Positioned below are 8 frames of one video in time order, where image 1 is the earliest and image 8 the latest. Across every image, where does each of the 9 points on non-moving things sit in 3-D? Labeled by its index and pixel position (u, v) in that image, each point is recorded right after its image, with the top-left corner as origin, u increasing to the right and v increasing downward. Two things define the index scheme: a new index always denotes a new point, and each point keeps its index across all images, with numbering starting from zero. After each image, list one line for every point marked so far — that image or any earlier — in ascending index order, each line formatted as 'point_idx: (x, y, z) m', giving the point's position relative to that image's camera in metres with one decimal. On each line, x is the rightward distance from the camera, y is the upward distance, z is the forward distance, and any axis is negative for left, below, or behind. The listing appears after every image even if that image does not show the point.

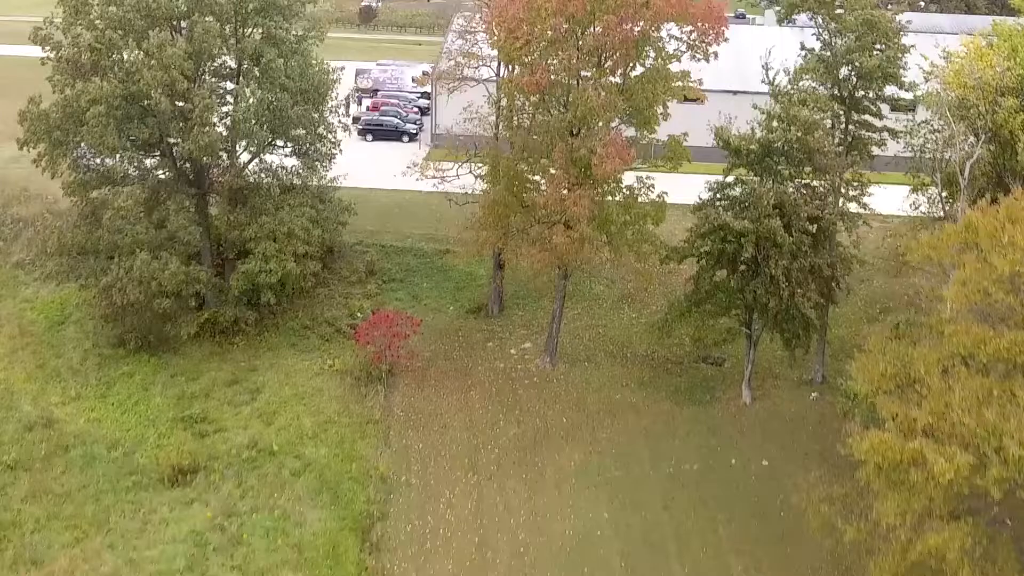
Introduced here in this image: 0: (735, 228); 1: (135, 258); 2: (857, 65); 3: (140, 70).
0: (+2.9, +0.7, +17.4) m
1: (-5.6, +0.5, +19.8) m
2: (+4.8, +3.1, +18.3) m
3: (-5.3, +3.1, +19.0) m
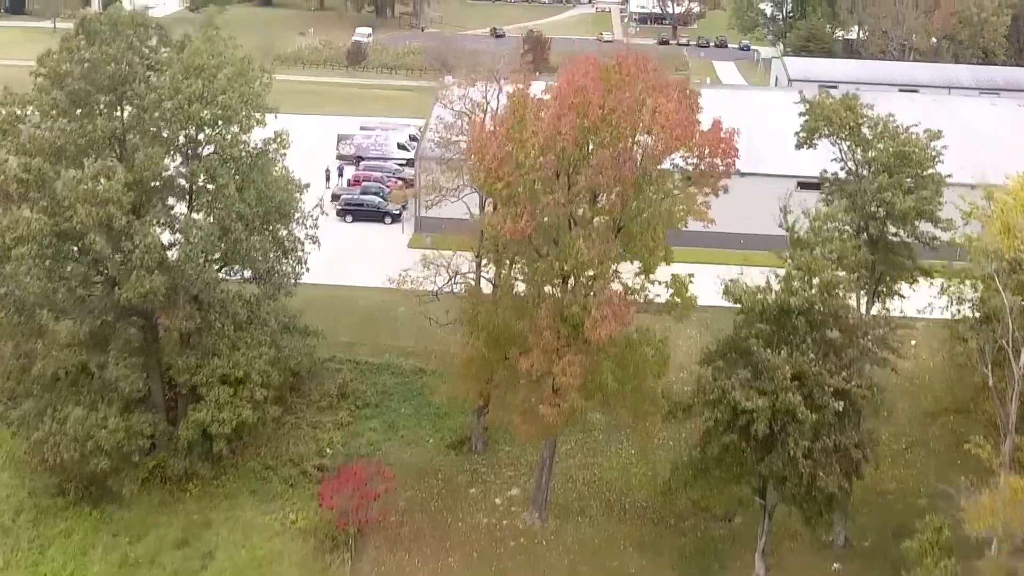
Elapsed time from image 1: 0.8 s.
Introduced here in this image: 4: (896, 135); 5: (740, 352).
0: (+2.7, -1.3, +15.1) m
1: (-5.8, -1.6, +17.5) m
2: (+4.6, +1.0, +16.1) m
3: (-5.5, +1.1, +16.7) m
4: (+4.8, +1.9, +16.6) m
5: (+2.7, -0.8, +16.0) m
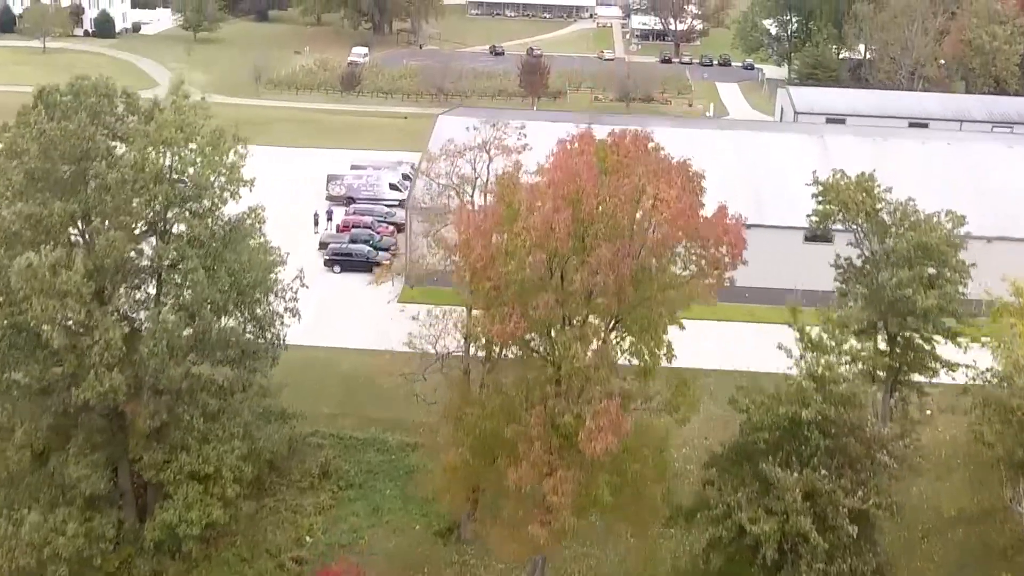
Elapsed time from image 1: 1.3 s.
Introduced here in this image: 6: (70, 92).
0: (+2.5, -2.5, +13.9) m
1: (-6.0, -2.8, +16.3) m
2: (+4.4, -0.2, +14.8) m
3: (-5.7, -0.1, +15.5) m
4: (+4.7, +0.8, +15.3) m
5: (+2.6, -1.9, +14.7) m
6: (-5.7, +2.5, +17.1) m
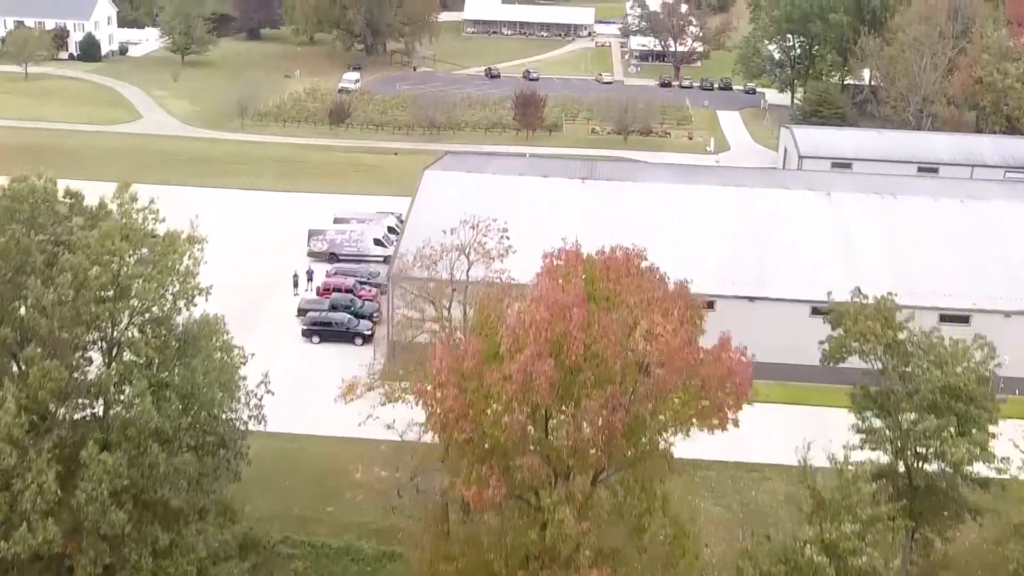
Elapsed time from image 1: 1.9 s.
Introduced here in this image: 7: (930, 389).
0: (+2.3, -4.0, +12.3) m
1: (-6.2, -4.2, +14.7) m
2: (+4.2, -1.6, +13.2) m
3: (-5.9, -1.6, +13.9) m
4: (+4.5, -0.7, +13.7) m
5: (+2.4, -3.4, +13.1) m
6: (-5.9, +1.1, +15.6) m
7: (+4.2, -1.0, +13.4) m
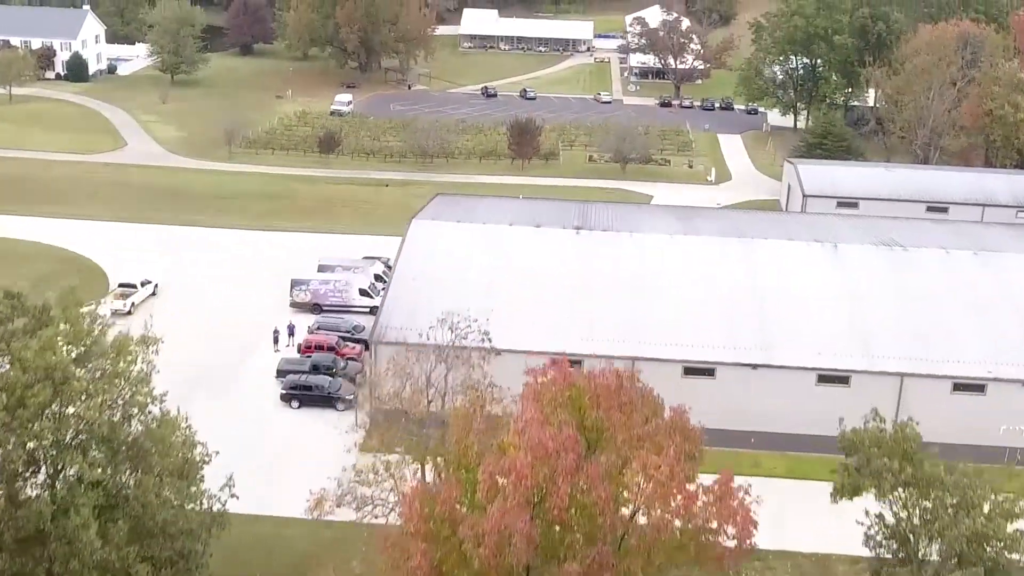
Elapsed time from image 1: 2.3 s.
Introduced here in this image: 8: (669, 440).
0: (+2.1, -5.2, +10.9) m
1: (-6.4, -5.5, +13.4) m
2: (+4.0, -2.9, +11.9) m
3: (-6.1, -2.8, +12.6) m
4: (+4.3, -1.9, +12.4) m
5: (+2.2, -4.6, +11.8) m
6: (-6.1, -0.2, +14.2) m
7: (+4.0, -2.2, +12.1) m
8: (+1.4, -1.4, +12.2) m
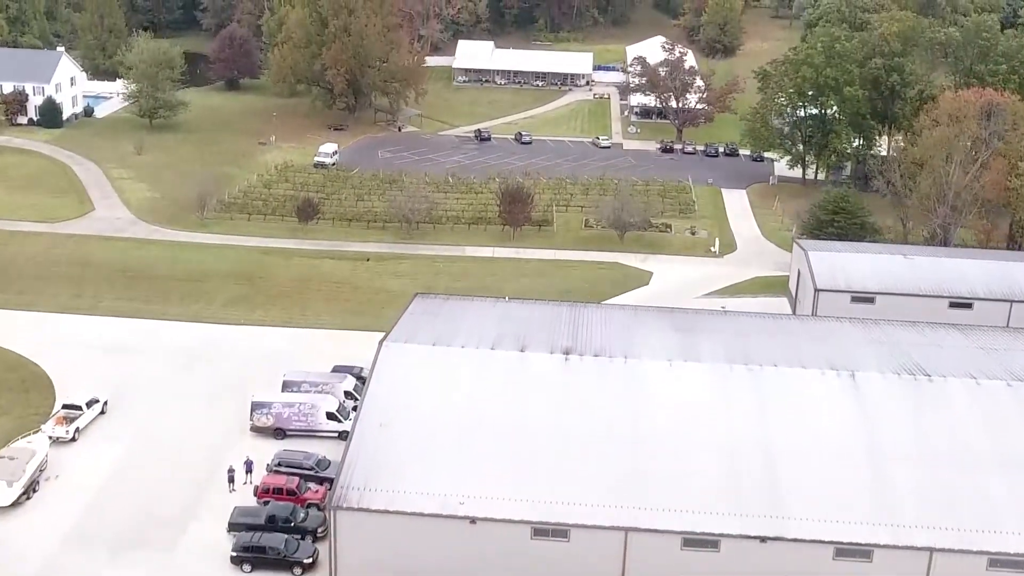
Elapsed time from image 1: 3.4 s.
0: (+1.7, -7.8, +8.1) m
1: (-6.8, -8.1, +10.6) m
2: (+3.6, -5.5, +9.0) m
3: (-6.5, -5.4, +9.7) m
4: (+3.8, -4.6, +9.5) m
5: (+1.8, -7.2, +8.9) m
6: (-6.6, -2.8, +11.4) m
7: (+3.6, -4.9, +9.2) m
8: (+1.0, -4.0, +9.4) m
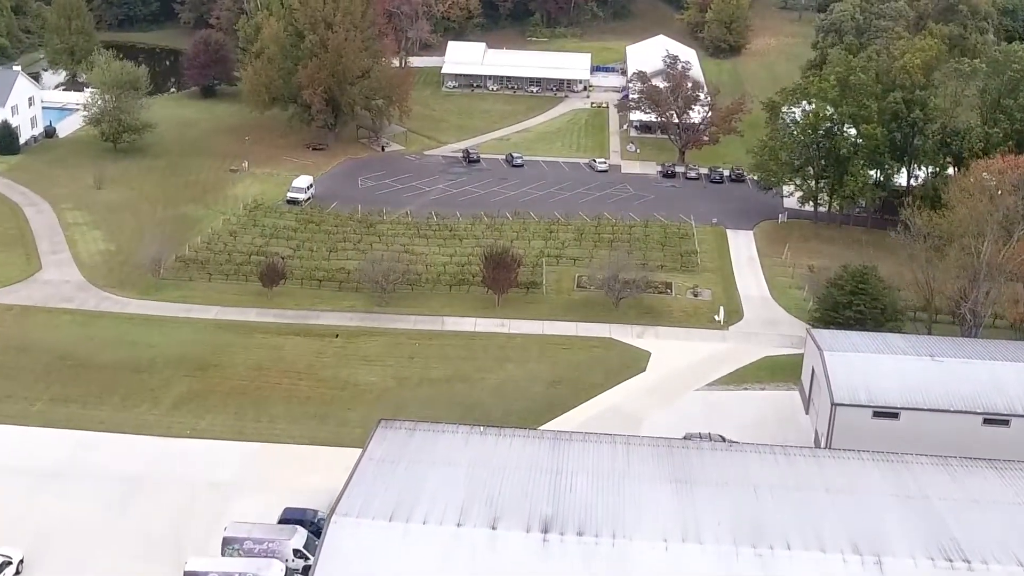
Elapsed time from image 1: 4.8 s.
0: (+1.1, -11.3, +4.7) m
1: (-7.4, -11.5, +7.2) m
2: (+3.0, -8.9, +5.5) m
3: (-7.1, -8.8, +6.2) m
4: (+3.3, -8.0, +6.0) m
5: (+1.2, -10.7, +5.5) m
6: (-7.1, -6.2, +7.8) m
7: (+3.1, -8.3, +5.7) m
8: (+0.5, -7.5, +5.8) m
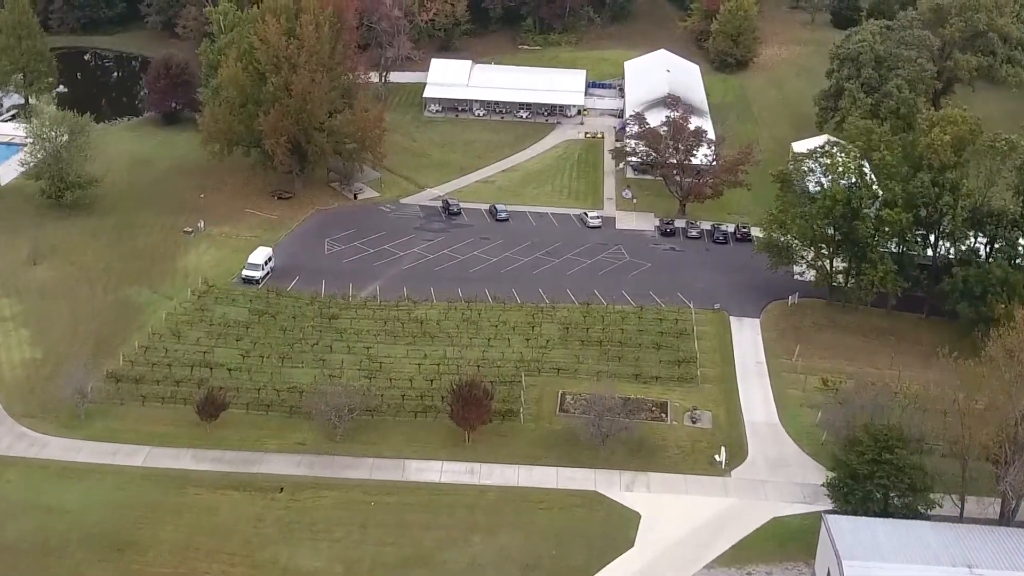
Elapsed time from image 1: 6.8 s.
0: (+0.3, -16.6, +0.5) m
1: (-8.2, -16.6, +3.0) m
2: (+2.2, -14.2, +1.2) m
3: (-7.9, -14.0, +1.9) m
4: (+2.4, -13.2, +1.6) m
5: (+0.3, -16.0, +1.2) m
6: (-8.0, -11.3, +3.3) m
7: (+2.2, -13.6, +1.3) m
8: (-0.4, -12.7, +1.4) m
